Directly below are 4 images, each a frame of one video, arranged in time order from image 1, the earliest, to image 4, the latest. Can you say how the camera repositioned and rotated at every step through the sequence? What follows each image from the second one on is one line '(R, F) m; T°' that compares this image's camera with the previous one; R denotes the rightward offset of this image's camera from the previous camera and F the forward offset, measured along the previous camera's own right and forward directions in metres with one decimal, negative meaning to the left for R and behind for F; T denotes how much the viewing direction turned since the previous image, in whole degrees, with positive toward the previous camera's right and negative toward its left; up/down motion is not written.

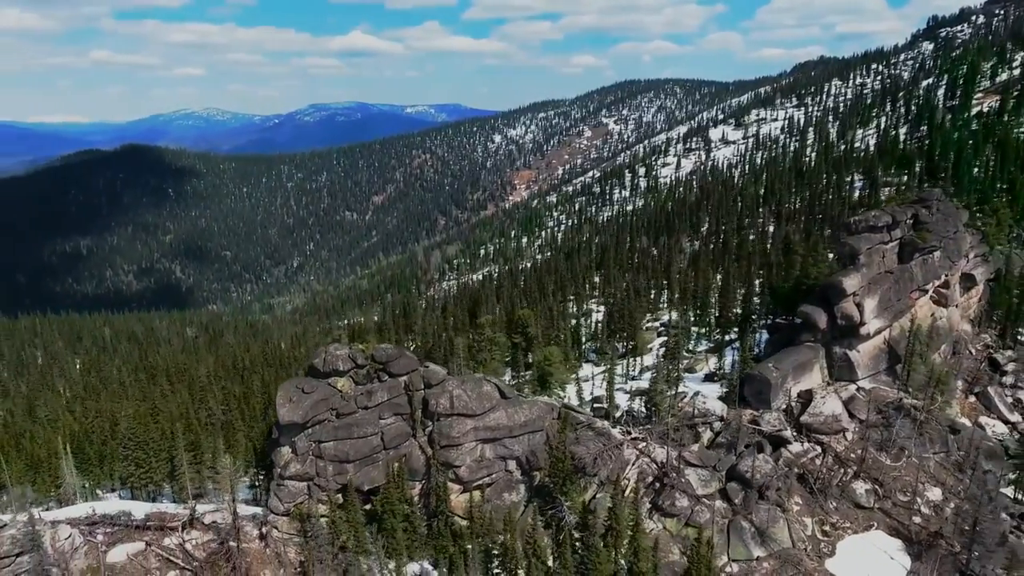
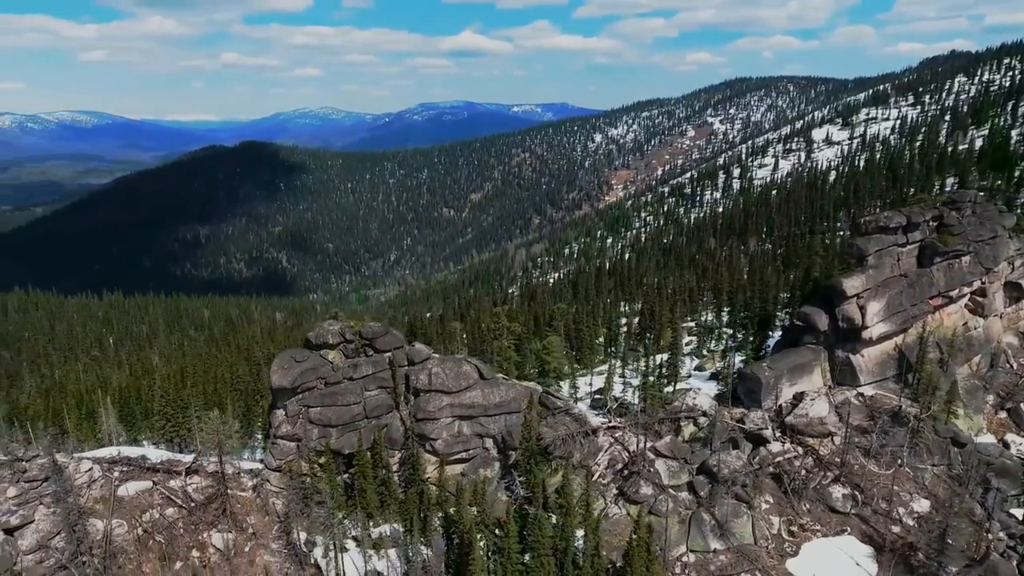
(+9.3, -2.1) m; -8°
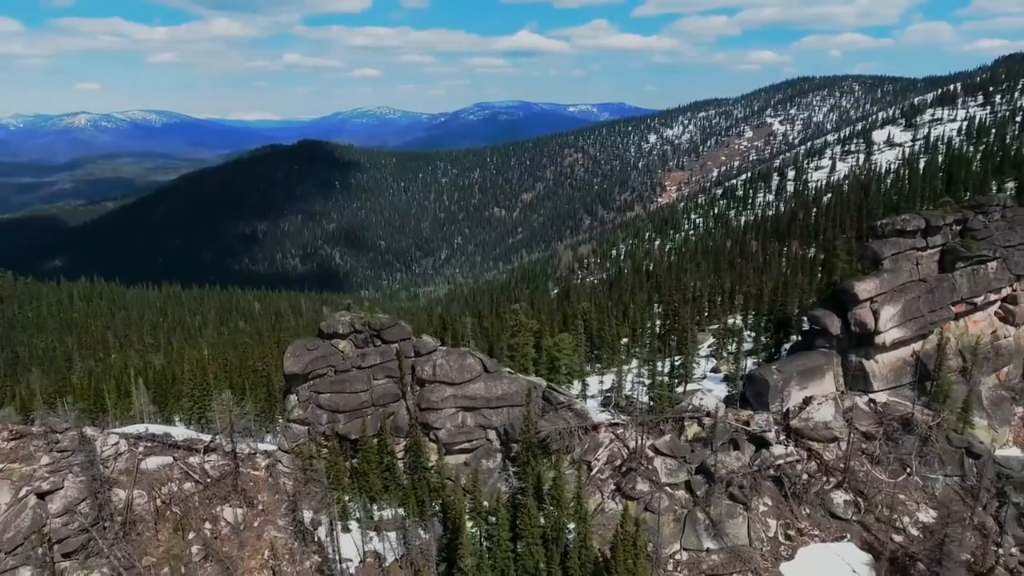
(+3.8, -1.1) m; -4°
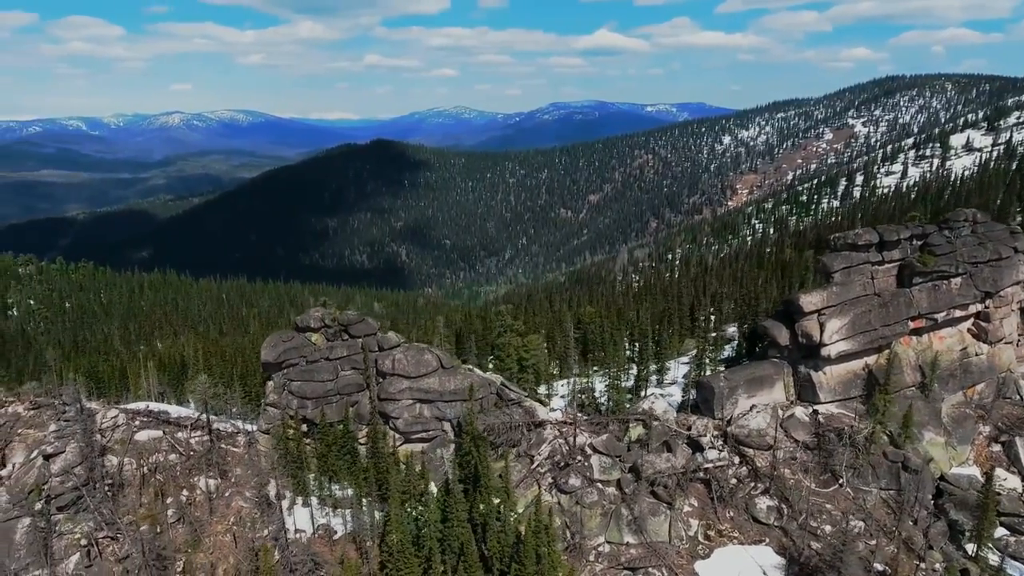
(+10.1, -3.5) m; -6°
